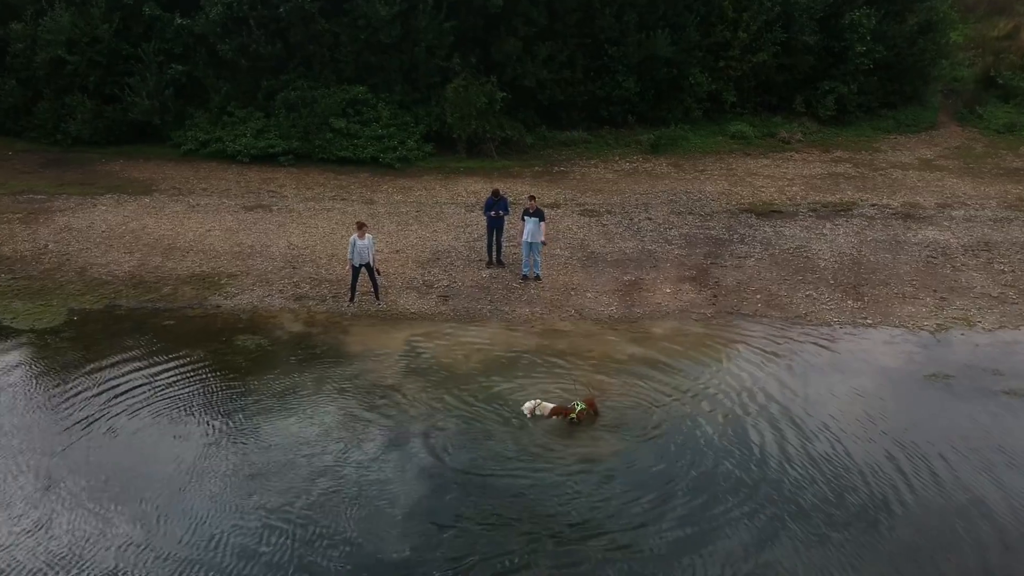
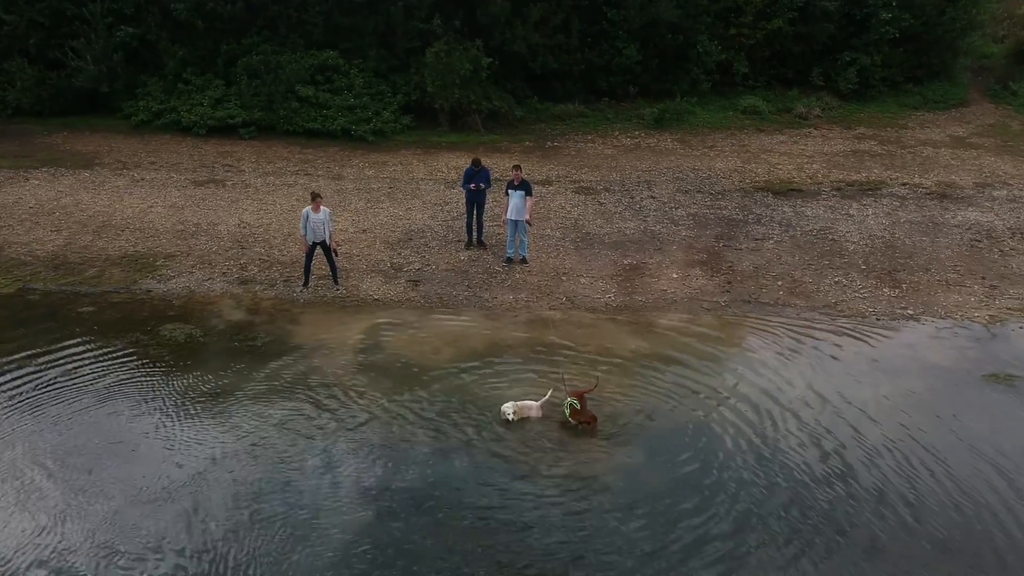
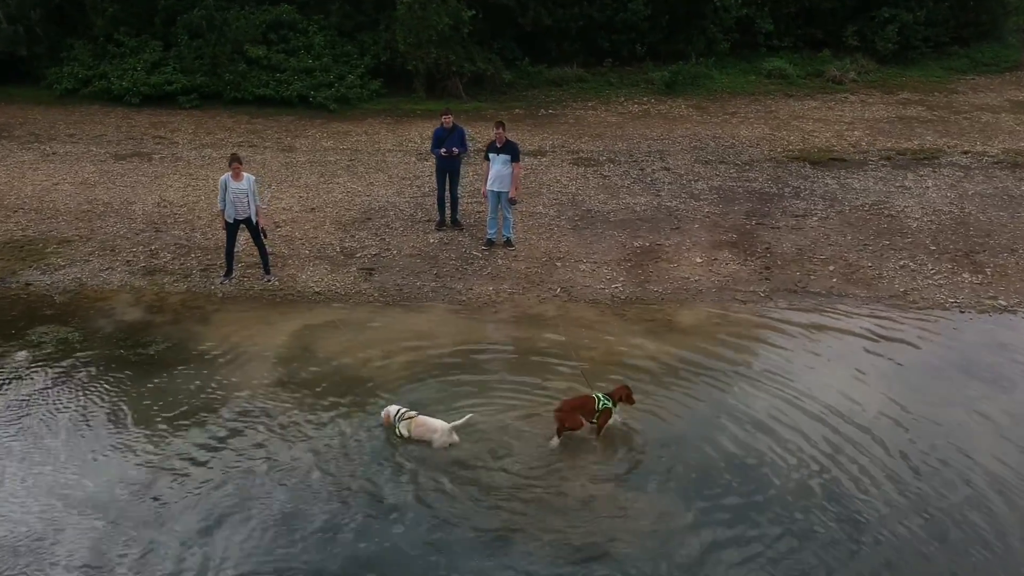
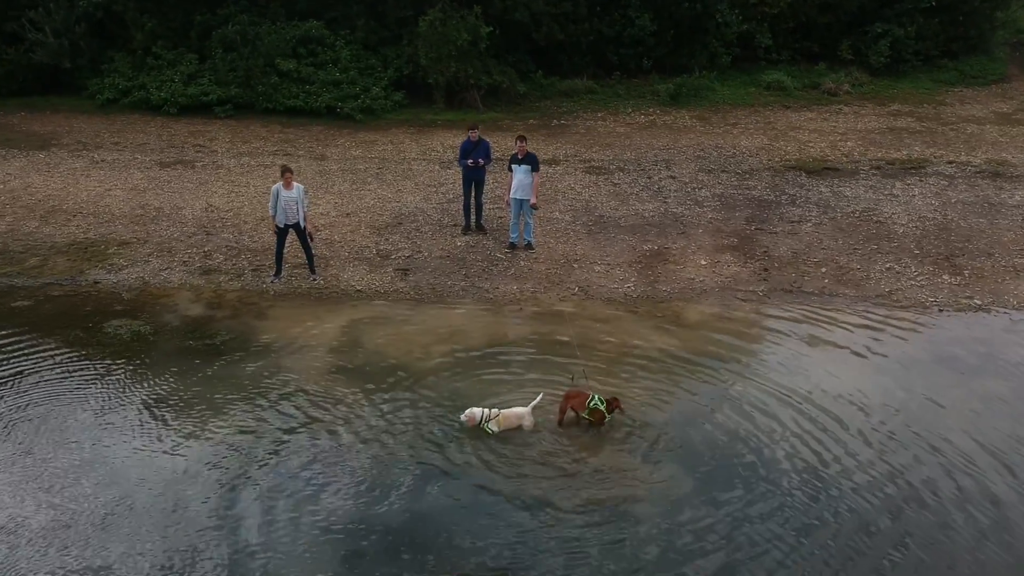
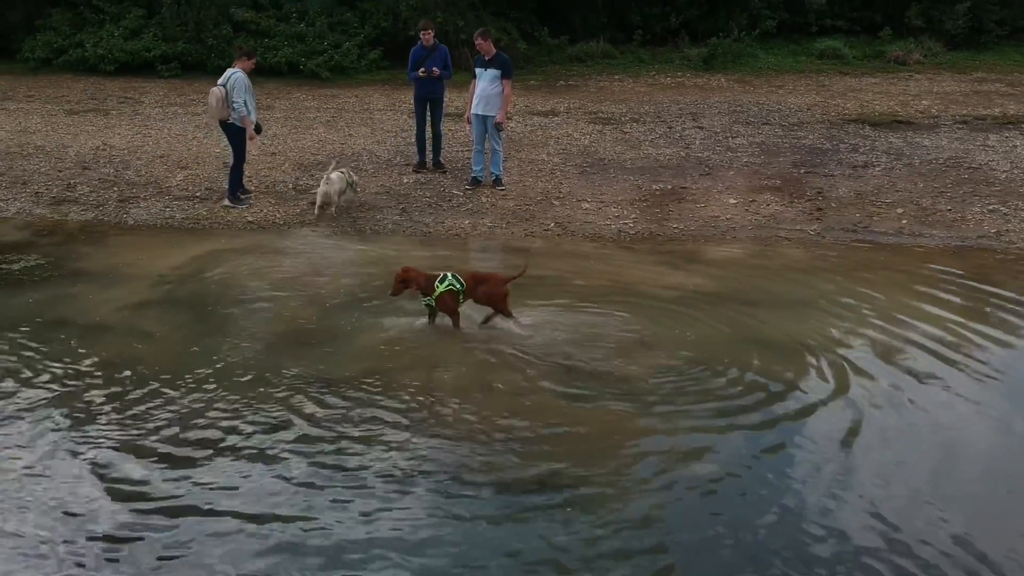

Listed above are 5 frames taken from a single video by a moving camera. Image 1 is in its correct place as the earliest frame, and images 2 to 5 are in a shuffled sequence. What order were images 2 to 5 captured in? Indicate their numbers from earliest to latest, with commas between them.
2, 4, 3, 5
